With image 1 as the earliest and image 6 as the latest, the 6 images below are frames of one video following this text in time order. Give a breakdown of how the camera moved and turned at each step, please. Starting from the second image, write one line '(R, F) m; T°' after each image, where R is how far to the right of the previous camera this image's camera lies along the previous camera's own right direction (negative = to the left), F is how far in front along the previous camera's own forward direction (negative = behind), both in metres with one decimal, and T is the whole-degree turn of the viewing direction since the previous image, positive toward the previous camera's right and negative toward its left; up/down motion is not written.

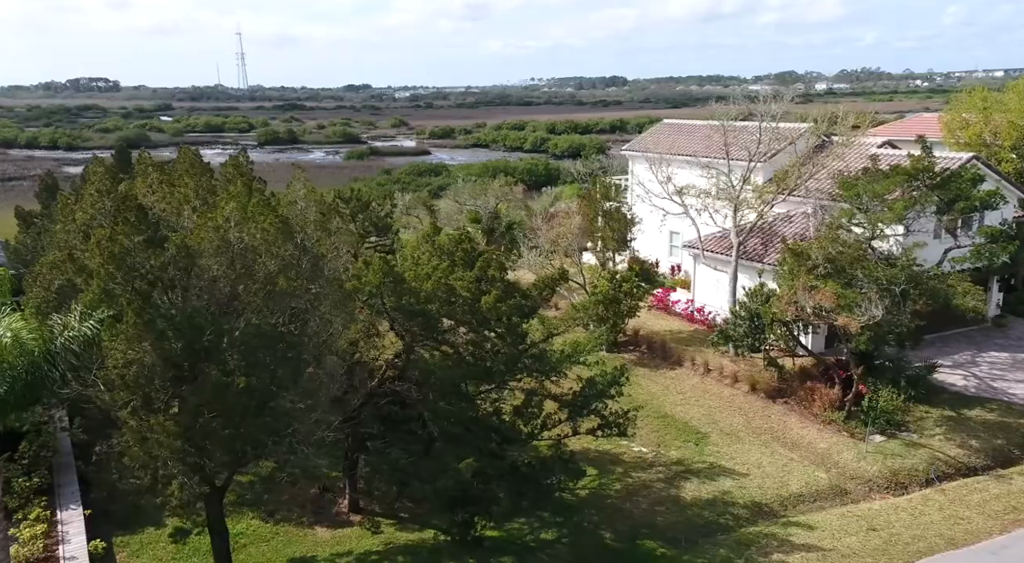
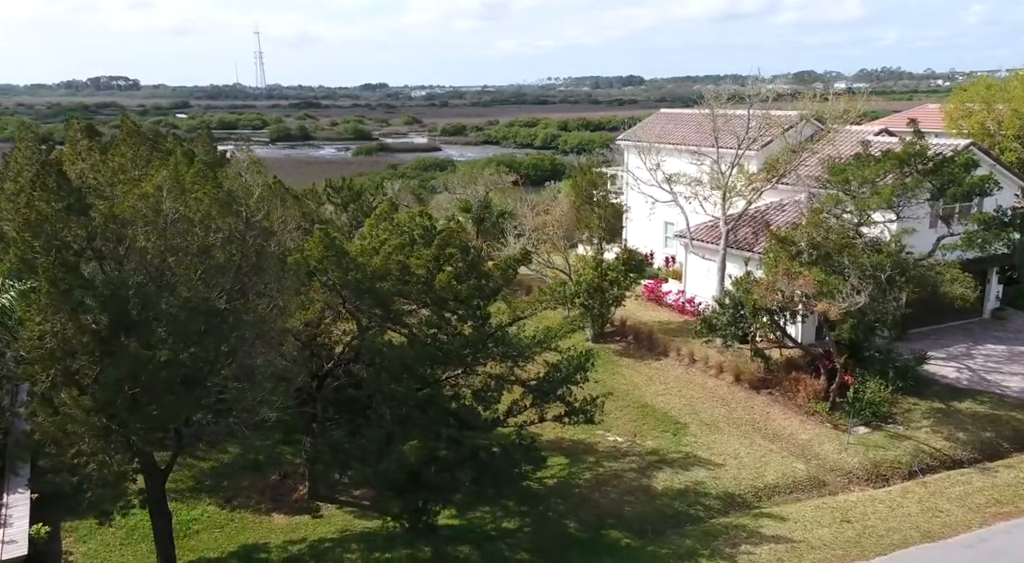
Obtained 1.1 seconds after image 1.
(+0.8, +0.4) m; -1°
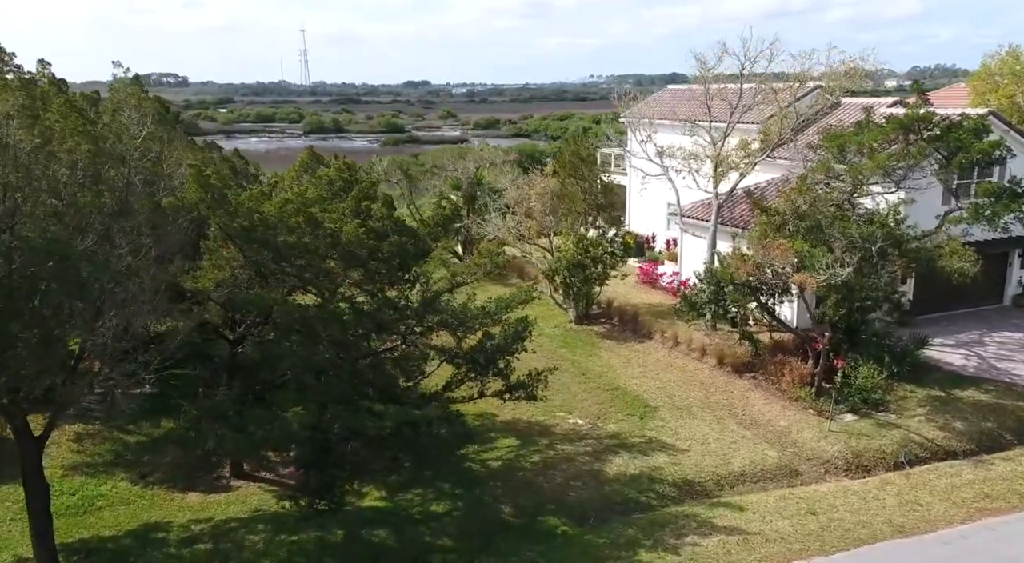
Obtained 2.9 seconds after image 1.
(+1.6, +1.1) m; -3°
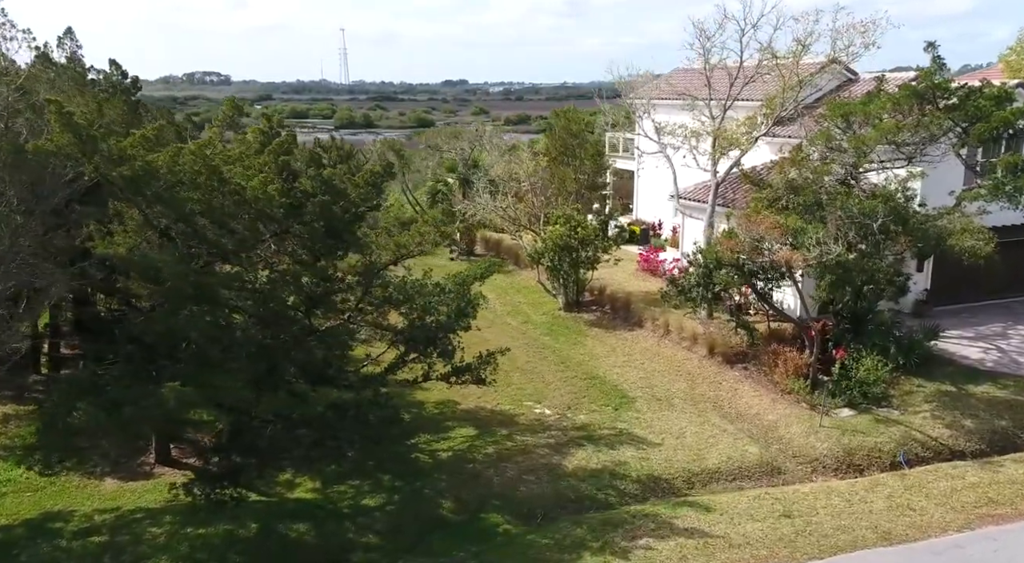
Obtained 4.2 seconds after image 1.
(+1.2, +1.2) m; -2°
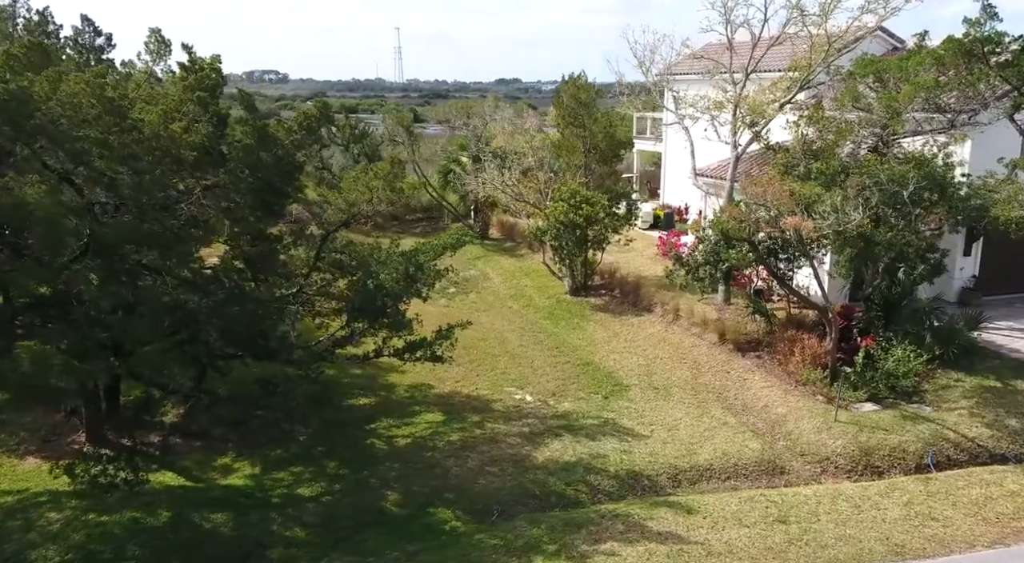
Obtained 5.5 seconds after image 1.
(+1.1, +1.4) m; -3°
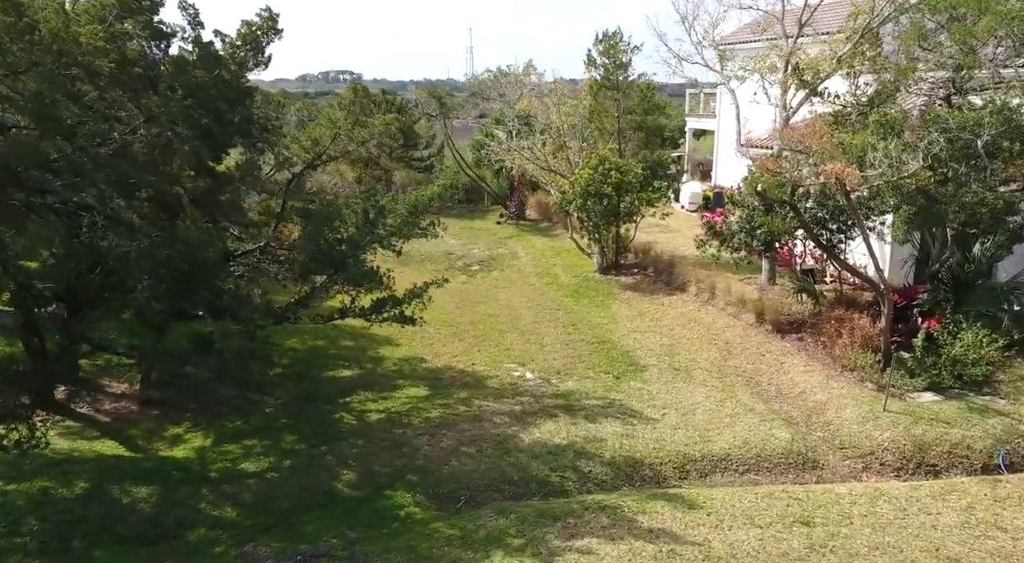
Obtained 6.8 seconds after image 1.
(+0.9, +1.4) m; -5°
